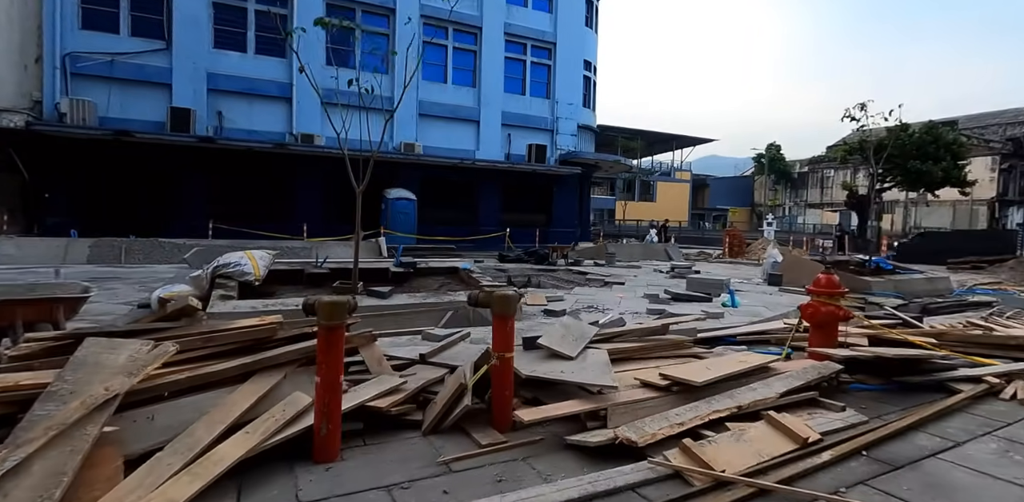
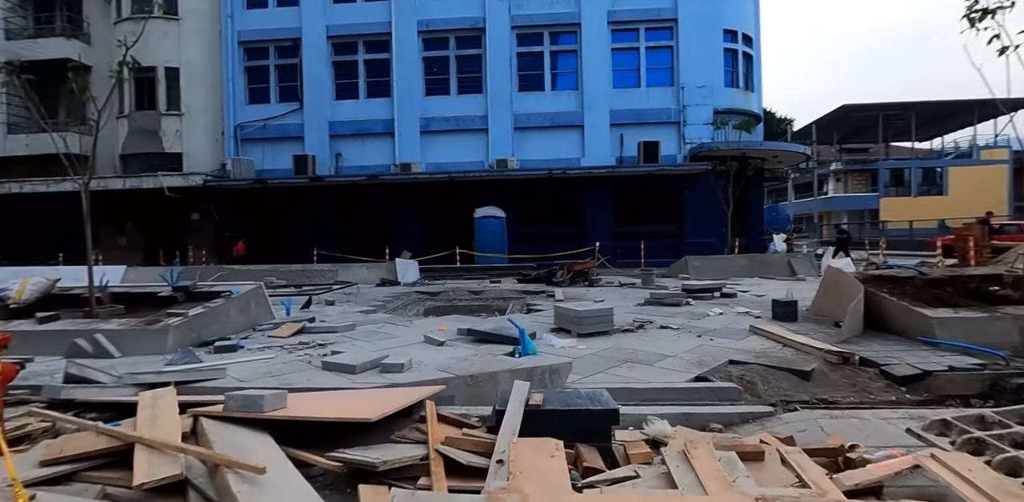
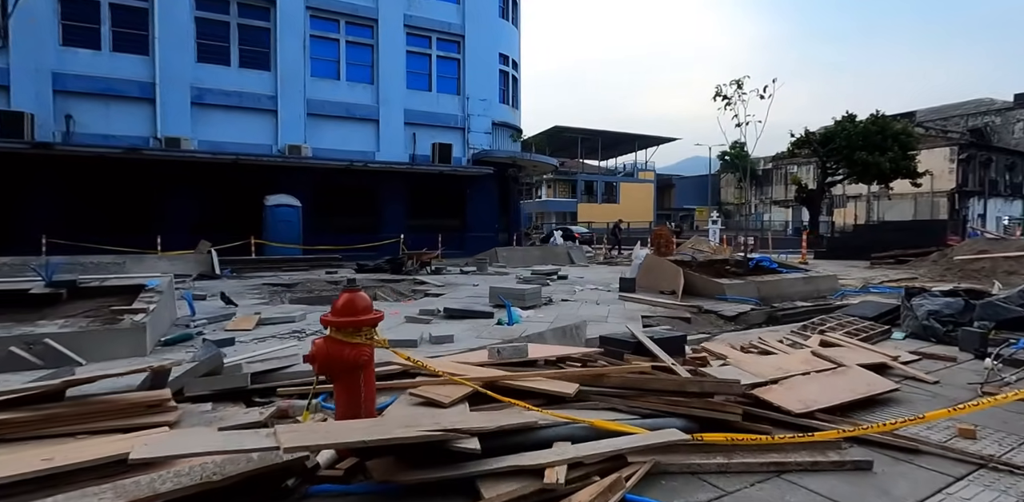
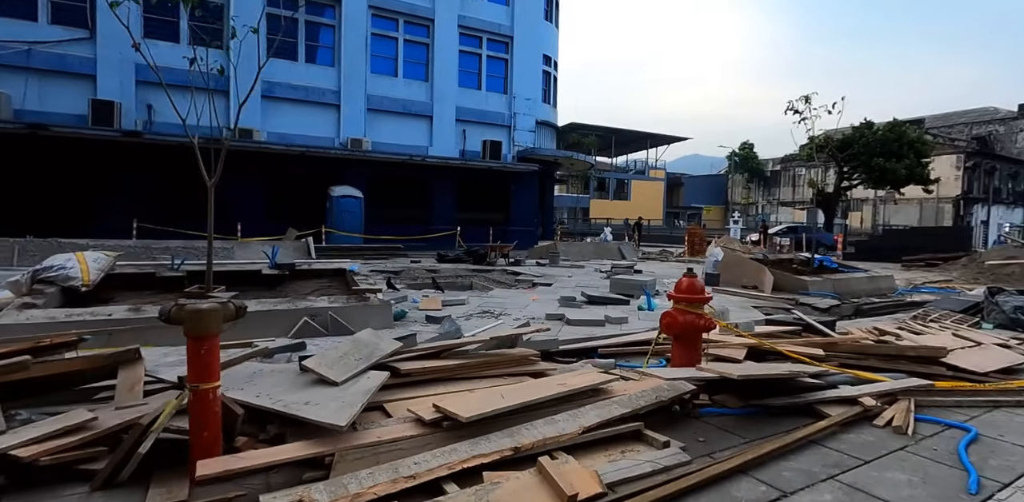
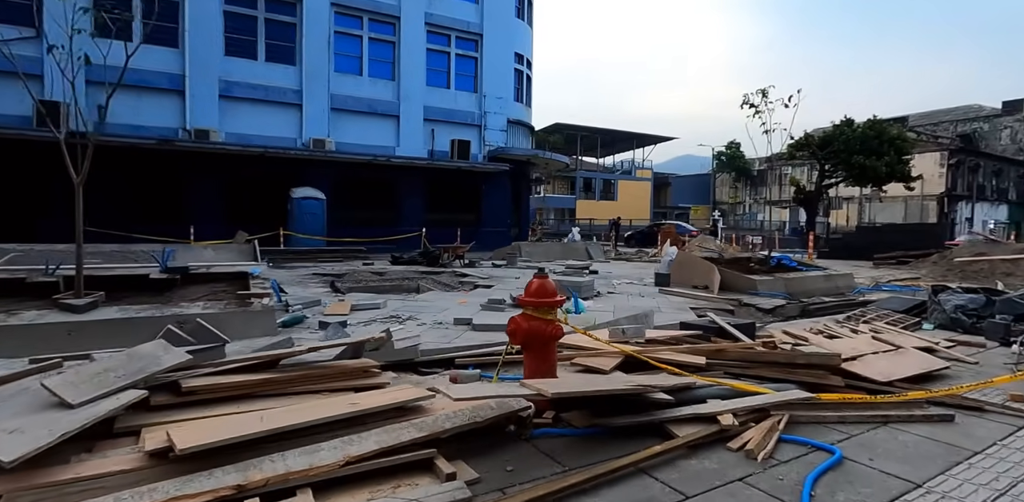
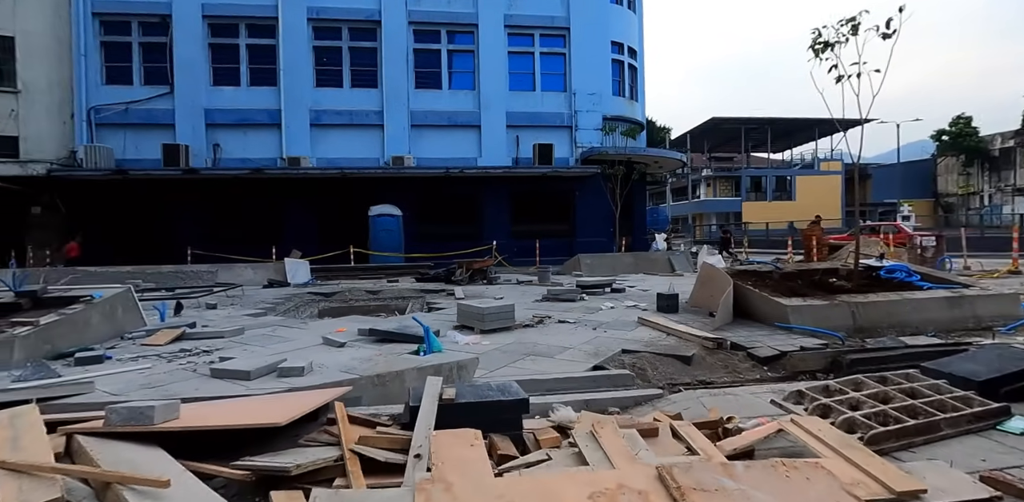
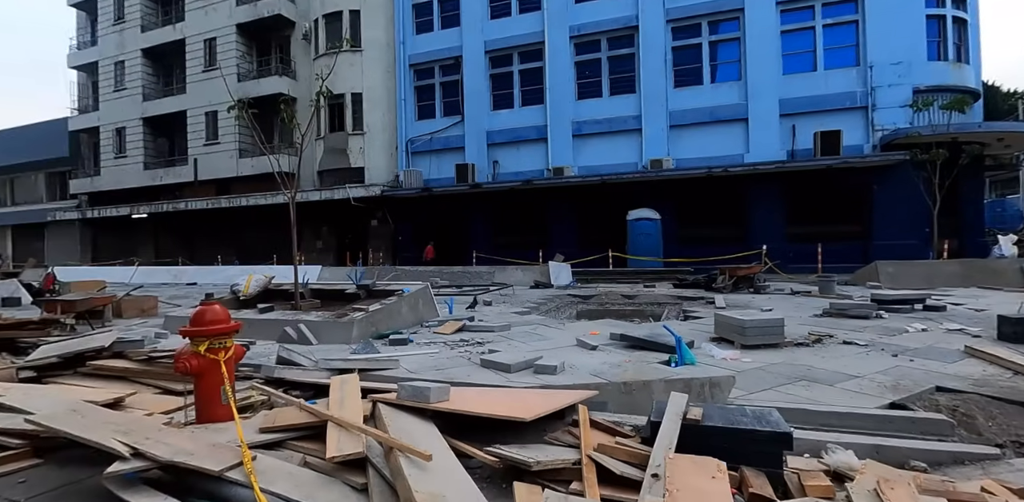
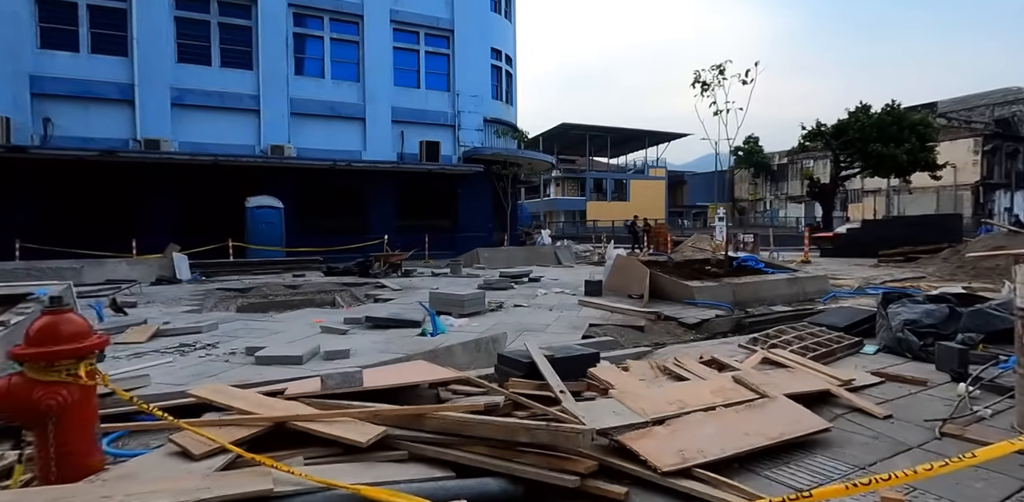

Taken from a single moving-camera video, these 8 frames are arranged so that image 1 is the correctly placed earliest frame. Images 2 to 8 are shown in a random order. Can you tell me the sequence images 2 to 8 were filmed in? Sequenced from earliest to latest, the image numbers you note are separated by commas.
4, 5, 3, 8, 6, 2, 7
